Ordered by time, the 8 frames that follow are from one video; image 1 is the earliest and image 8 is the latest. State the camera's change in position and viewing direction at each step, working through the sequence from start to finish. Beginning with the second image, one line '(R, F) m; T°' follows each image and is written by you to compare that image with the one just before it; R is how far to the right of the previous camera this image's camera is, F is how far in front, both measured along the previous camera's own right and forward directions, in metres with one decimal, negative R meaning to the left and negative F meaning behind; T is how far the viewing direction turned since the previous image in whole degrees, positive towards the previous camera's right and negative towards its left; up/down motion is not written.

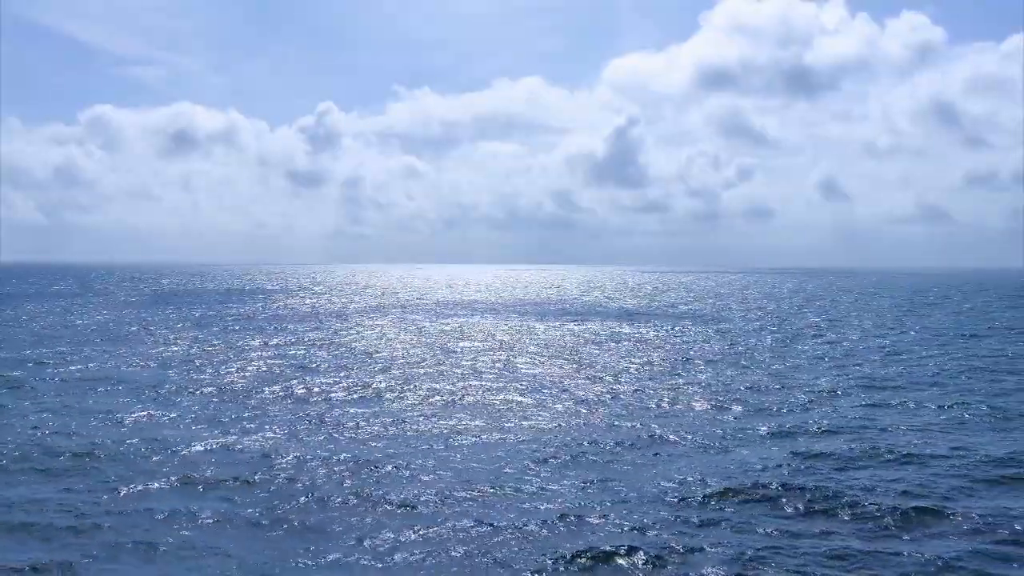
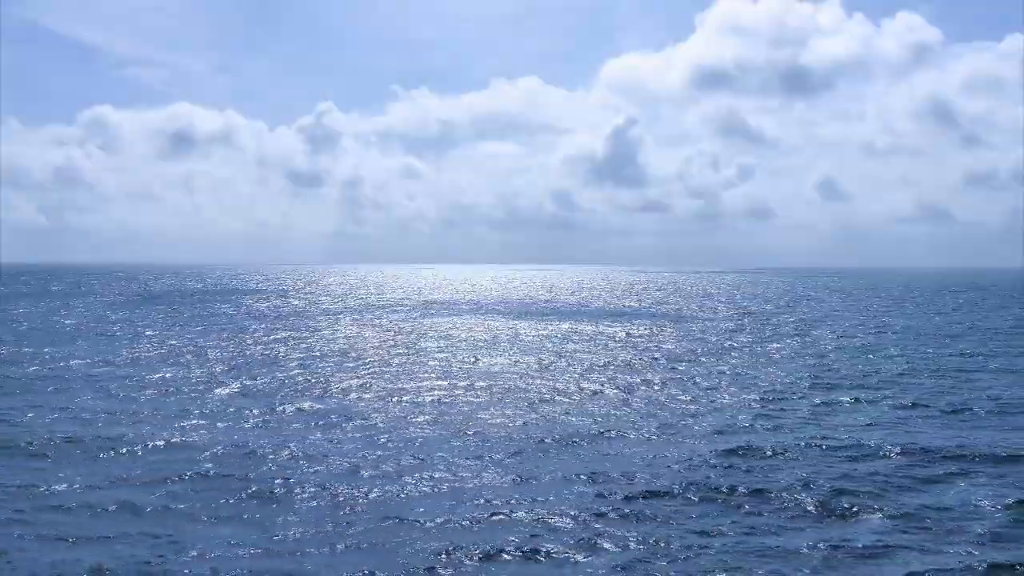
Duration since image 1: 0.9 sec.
(+1.7, 0.0) m; 0°
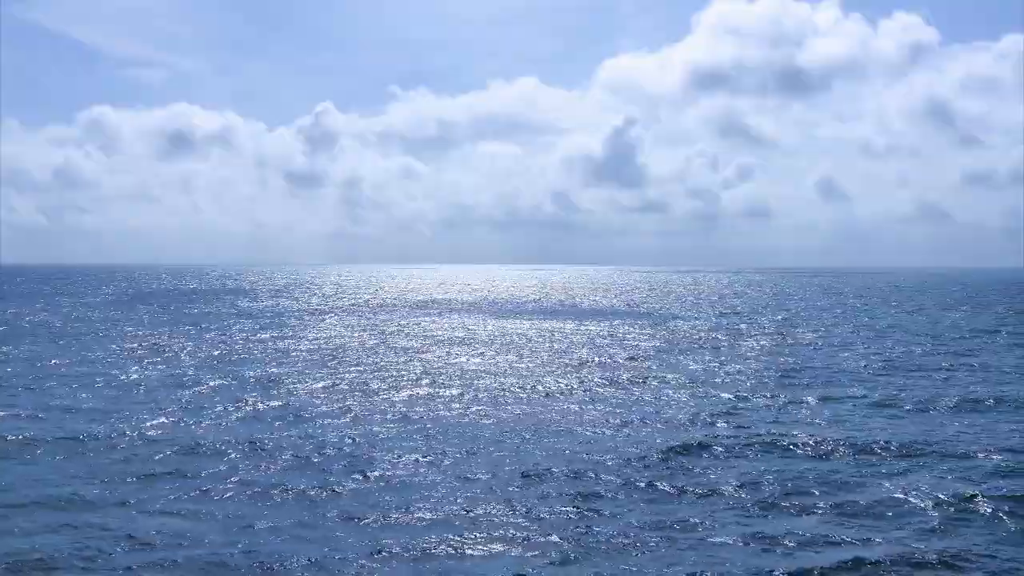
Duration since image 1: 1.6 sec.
(+1.2, -0.1) m; 0°
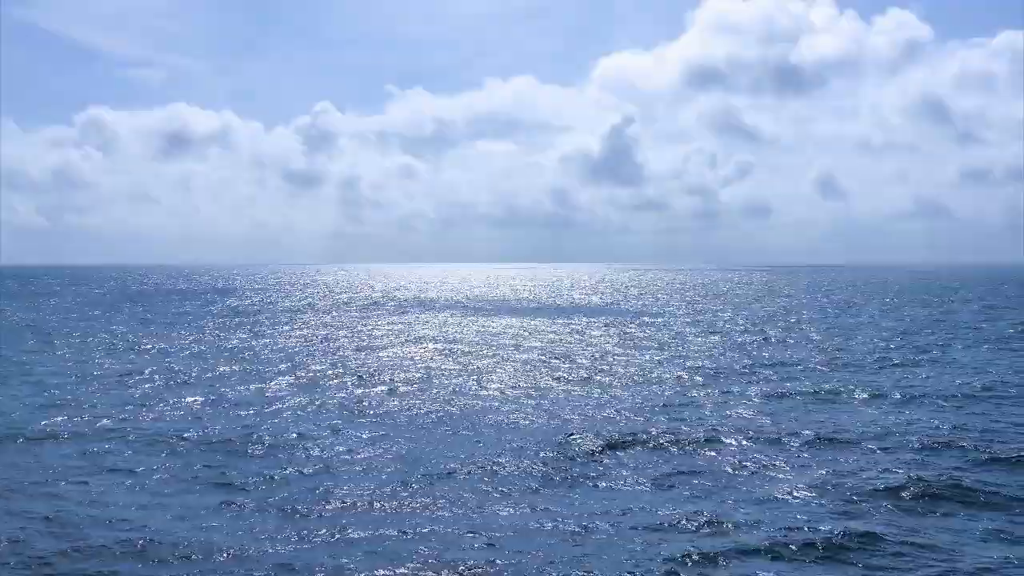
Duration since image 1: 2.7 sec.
(+1.8, -0.2) m; 0°
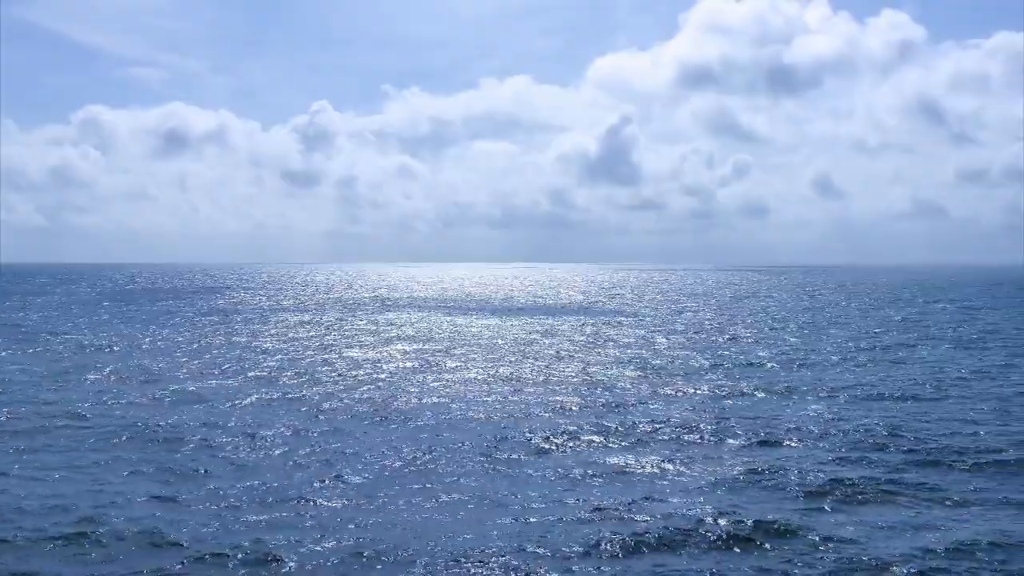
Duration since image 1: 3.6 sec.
(+1.6, -0.2) m; 0°
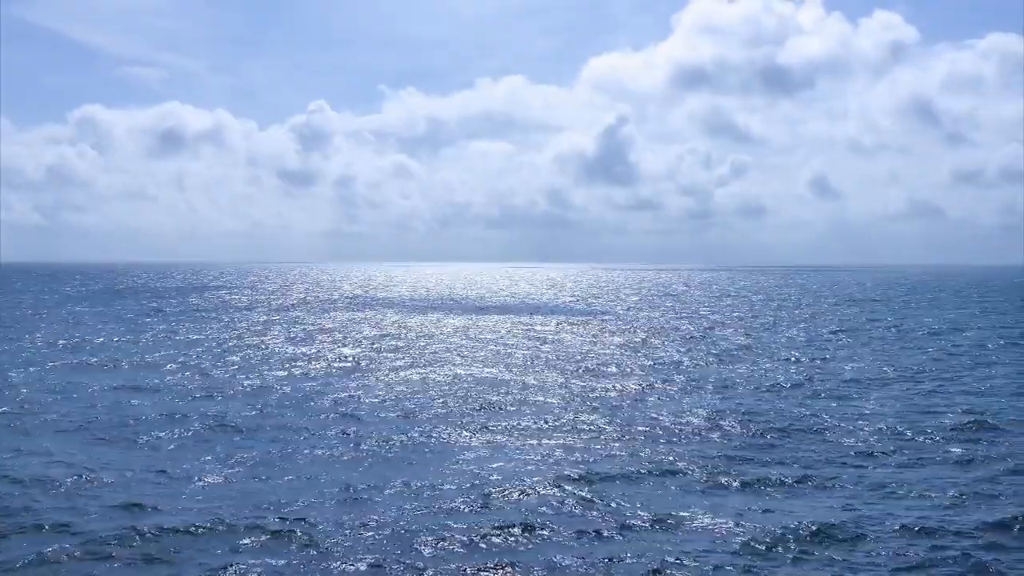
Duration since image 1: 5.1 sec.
(+1.8, -0.5) m; 0°
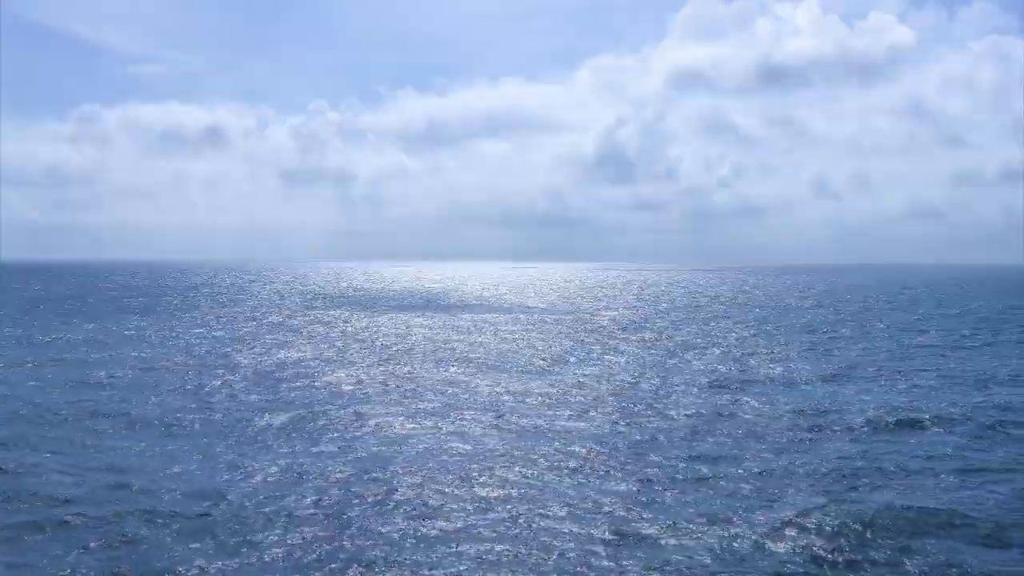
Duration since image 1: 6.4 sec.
(+1.2, -0.2) m; 0°
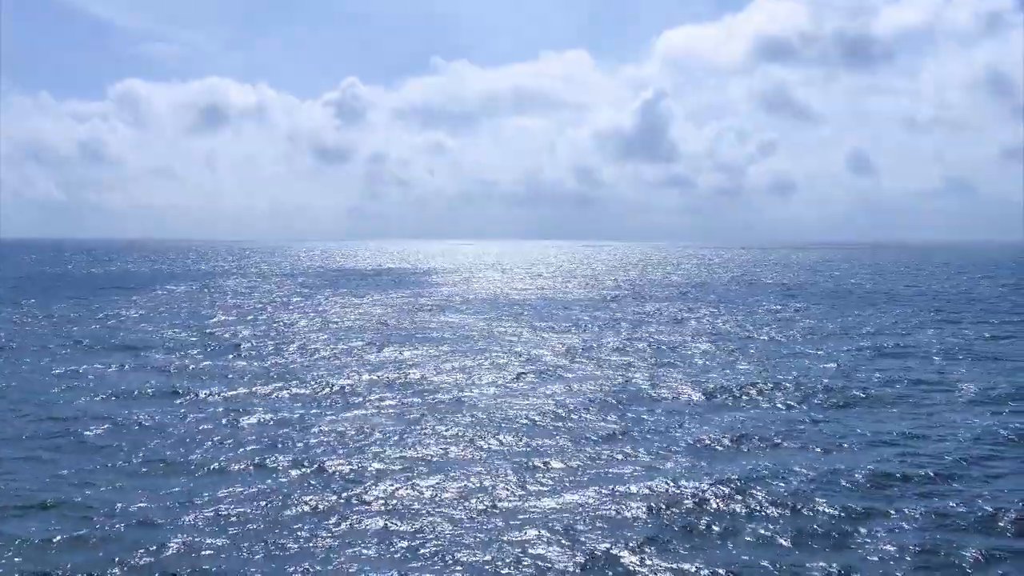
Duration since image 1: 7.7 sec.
(+1.2, +0.3) m; -1°
